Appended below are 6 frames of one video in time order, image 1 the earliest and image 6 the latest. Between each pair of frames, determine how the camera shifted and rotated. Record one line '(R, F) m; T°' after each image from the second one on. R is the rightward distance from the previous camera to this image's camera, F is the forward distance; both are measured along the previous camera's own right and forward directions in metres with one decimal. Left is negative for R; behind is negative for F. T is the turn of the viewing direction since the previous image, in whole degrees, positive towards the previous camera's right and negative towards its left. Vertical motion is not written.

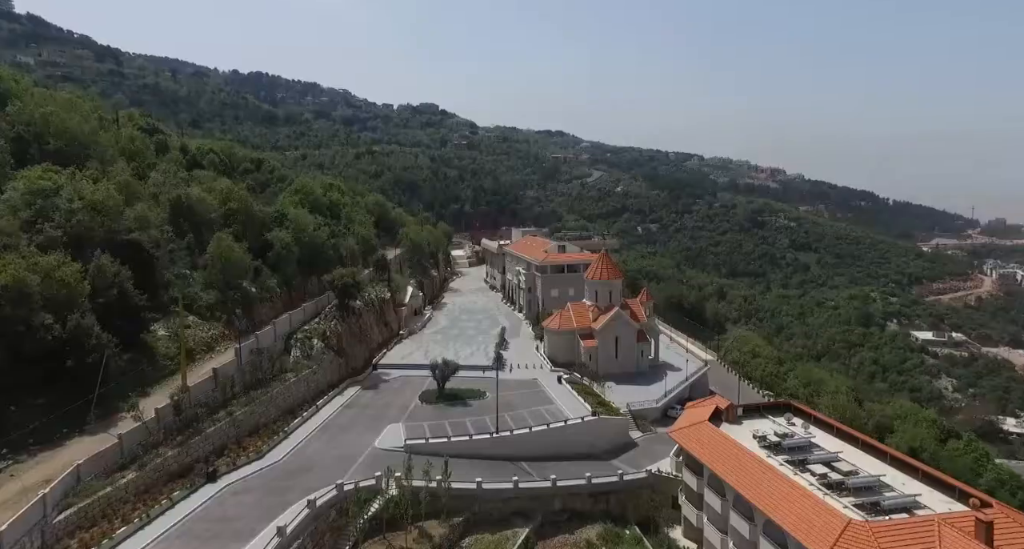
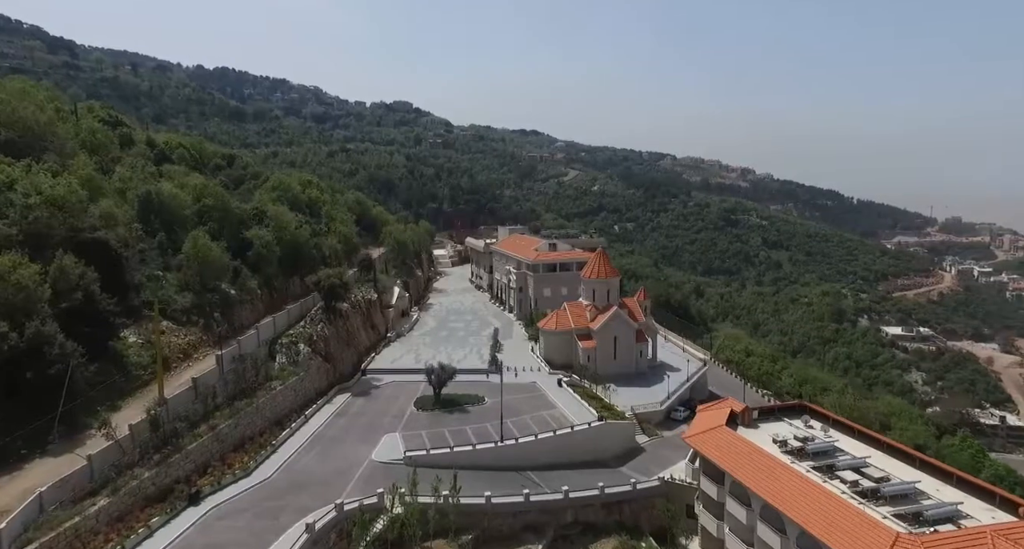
(-1.4, +1.8) m; +3°
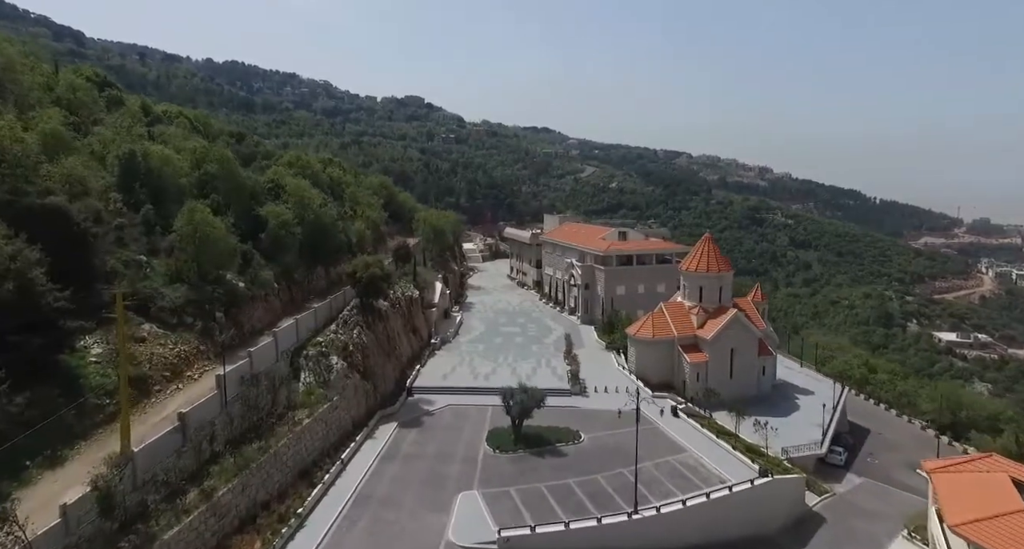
(-4.3, +9.2) m; -1°
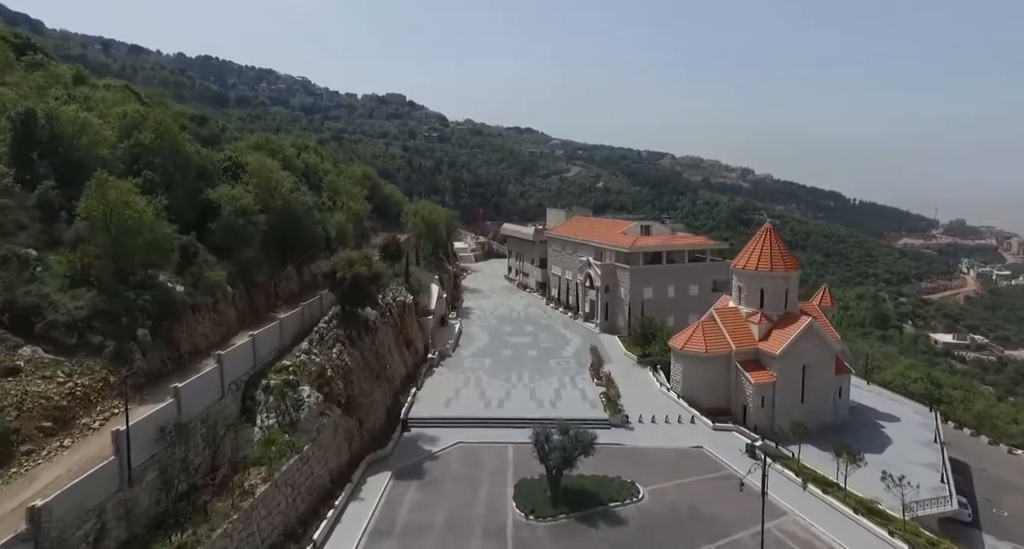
(-1.7, +6.5) m; +2°
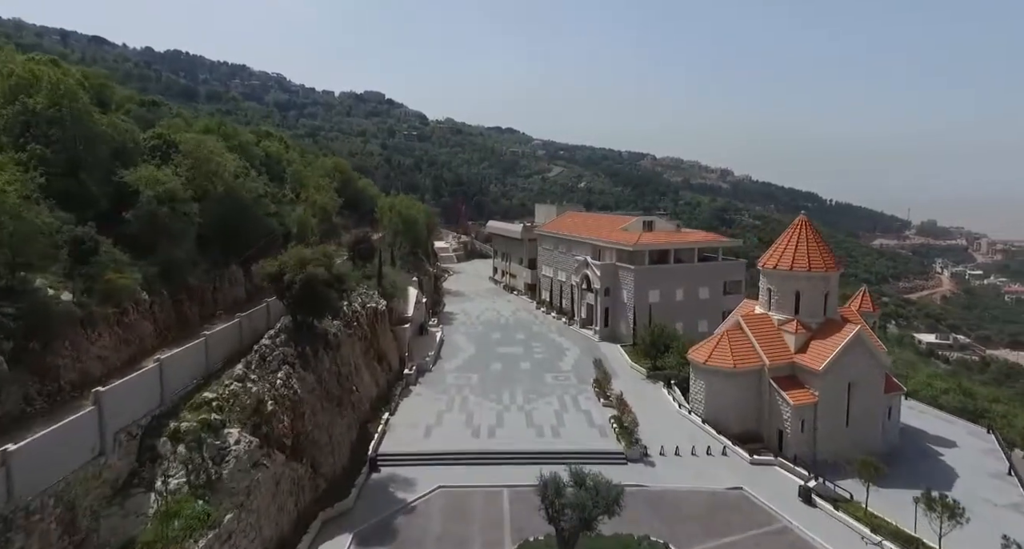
(-0.5, +4.4) m; +2°
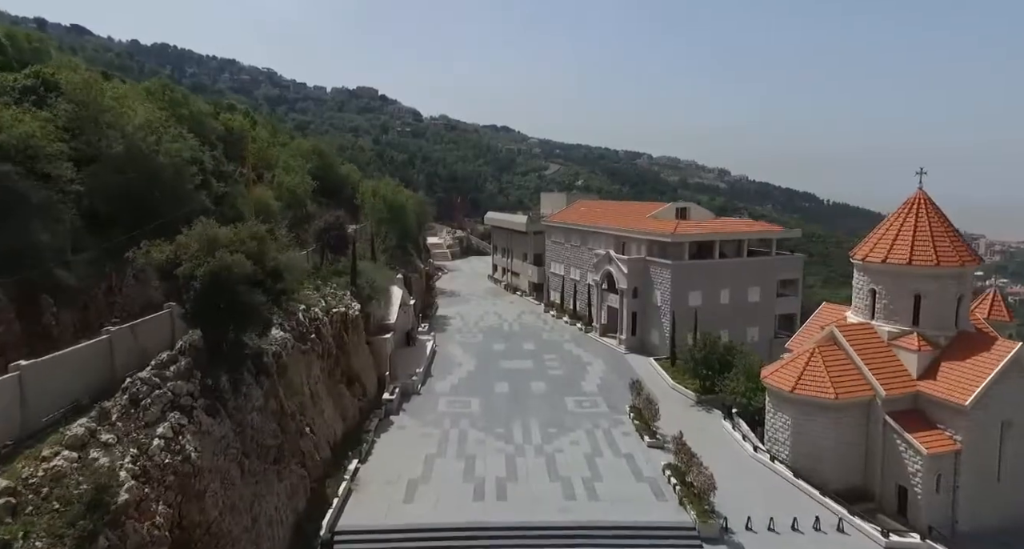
(-0.6, +6.2) m; +1°
